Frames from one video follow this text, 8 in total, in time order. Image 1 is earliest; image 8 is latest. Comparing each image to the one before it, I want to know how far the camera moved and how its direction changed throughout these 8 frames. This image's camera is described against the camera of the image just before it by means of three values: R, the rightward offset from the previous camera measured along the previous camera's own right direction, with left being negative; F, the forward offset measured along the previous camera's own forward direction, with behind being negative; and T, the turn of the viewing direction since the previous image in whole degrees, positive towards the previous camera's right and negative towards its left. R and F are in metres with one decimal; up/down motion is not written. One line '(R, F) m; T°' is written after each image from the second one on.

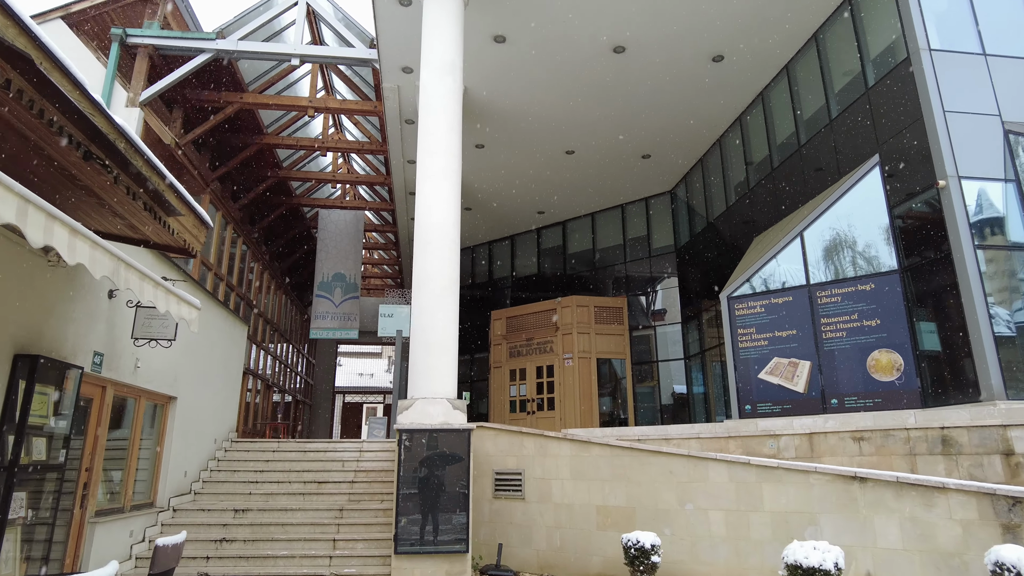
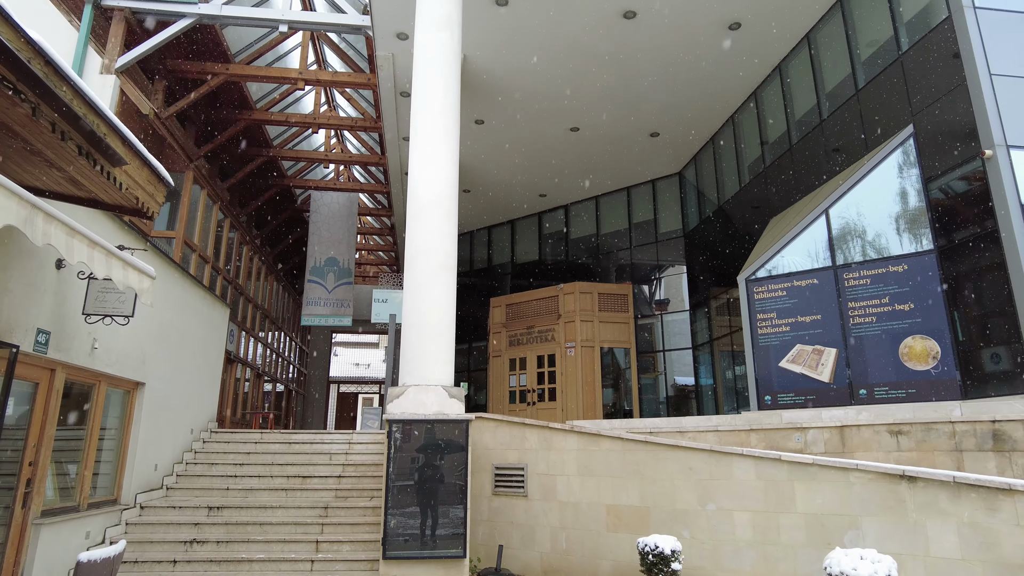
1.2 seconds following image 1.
(0.0, +0.7) m; 0°
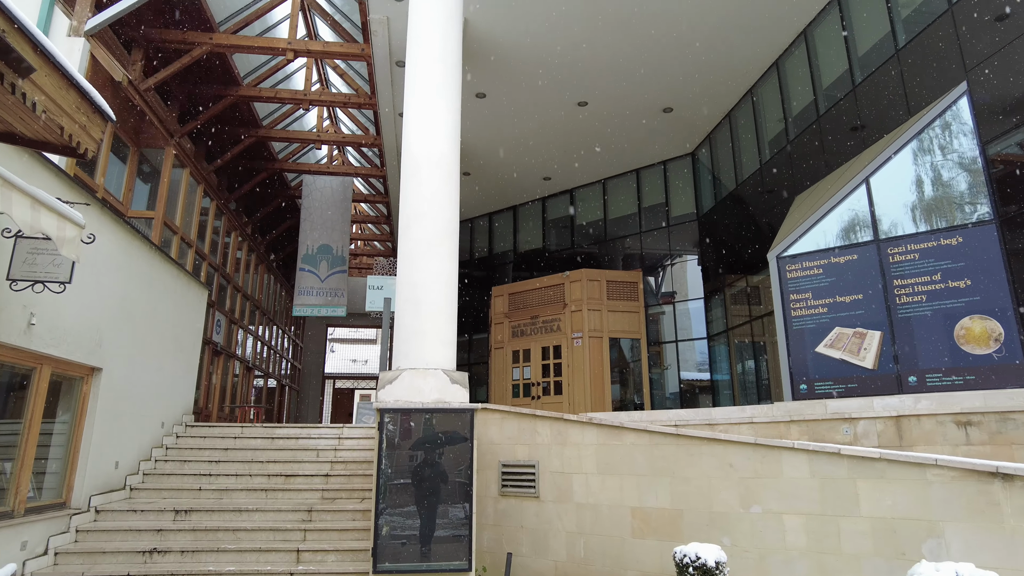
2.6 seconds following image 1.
(-0.1, +0.8) m; 0°
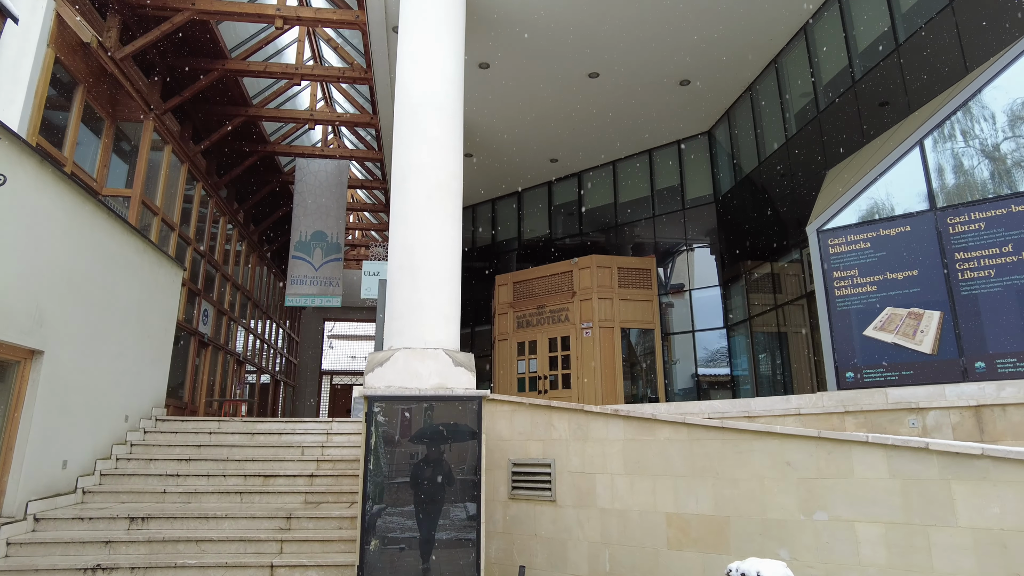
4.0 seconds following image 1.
(-0.1, +0.9) m; 0°
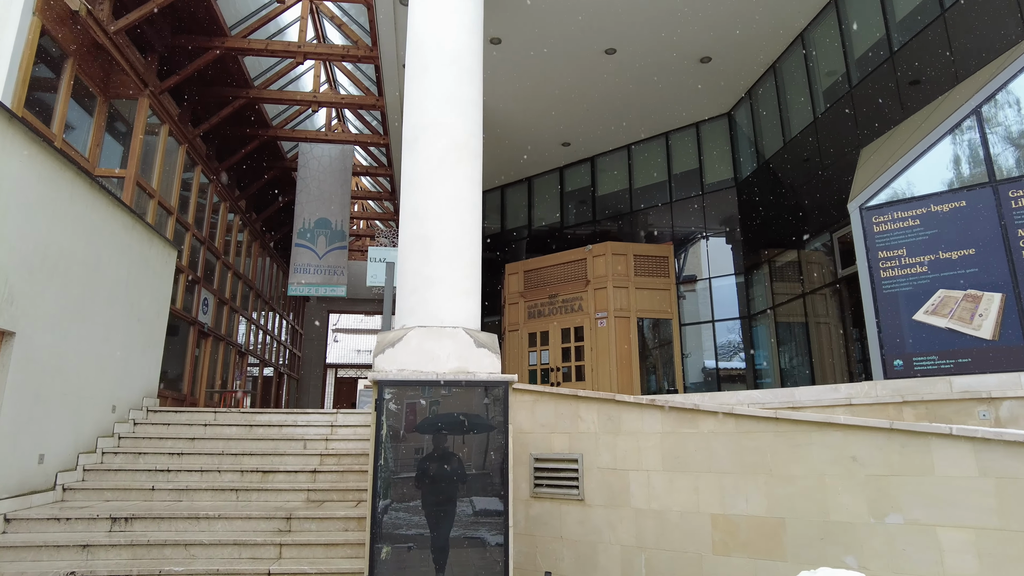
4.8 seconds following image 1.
(-0.1, +0.5) m; 0°
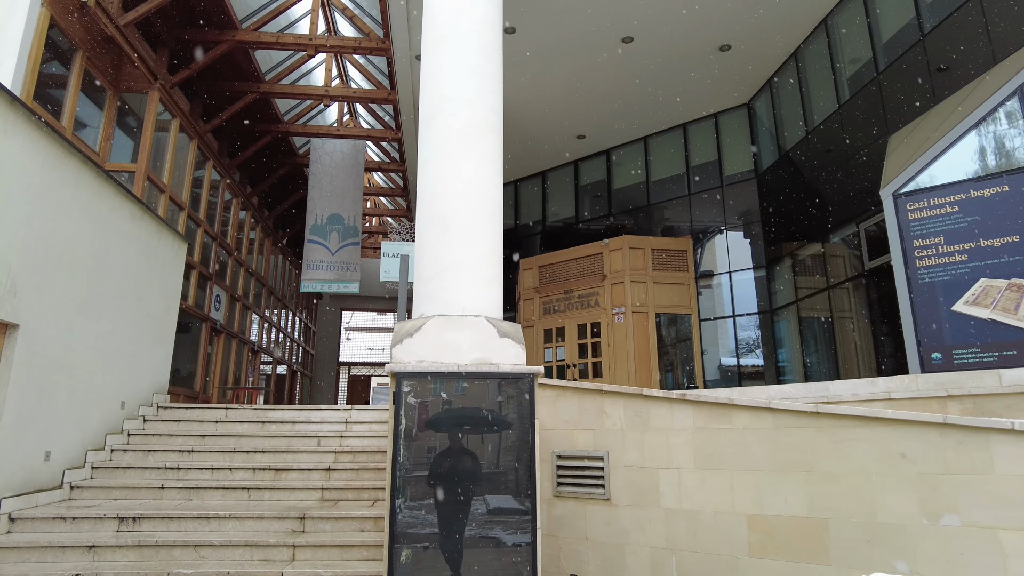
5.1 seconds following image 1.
(-0.1, +0.2) m; -1°
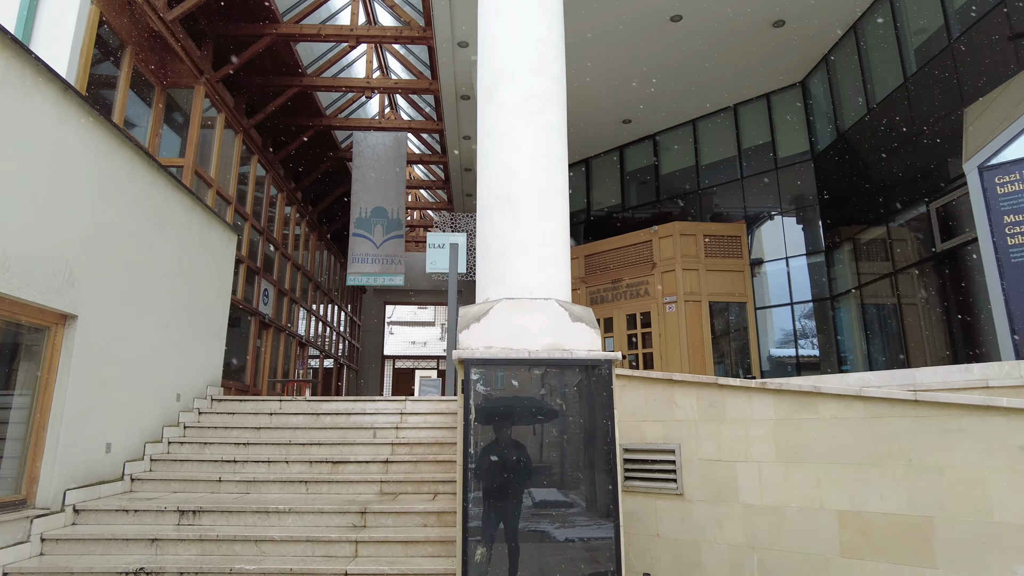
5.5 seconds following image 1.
(-0.2, +0.2) m; -3°
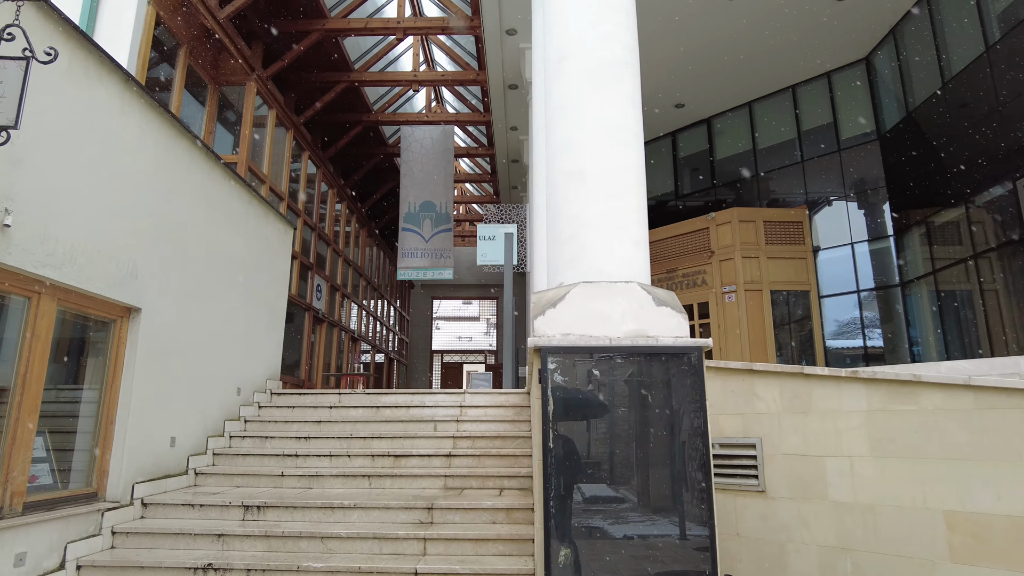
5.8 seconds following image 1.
(-0.2, +0.2) m; -4°
